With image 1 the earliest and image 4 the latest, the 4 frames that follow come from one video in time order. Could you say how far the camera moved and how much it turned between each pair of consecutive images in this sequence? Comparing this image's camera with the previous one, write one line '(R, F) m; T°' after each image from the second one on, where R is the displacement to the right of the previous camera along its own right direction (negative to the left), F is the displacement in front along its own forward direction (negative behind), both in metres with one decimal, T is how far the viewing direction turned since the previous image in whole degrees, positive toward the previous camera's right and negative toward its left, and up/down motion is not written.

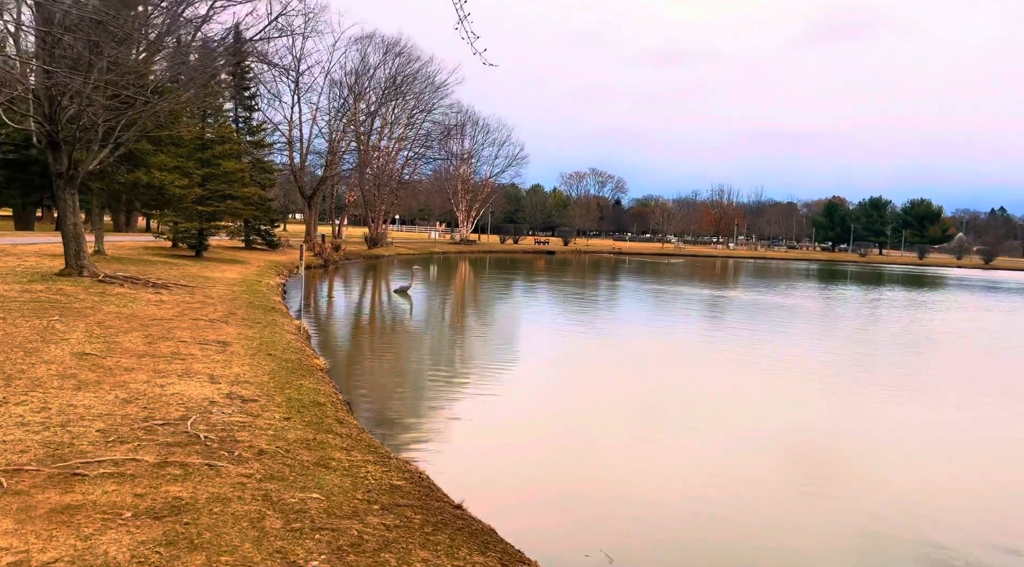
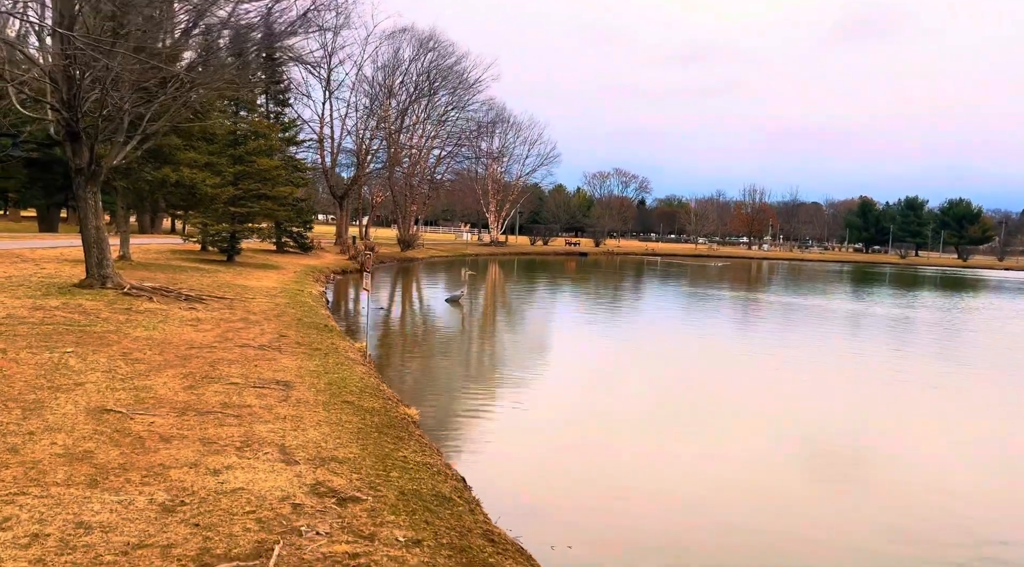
(-0.5, +1.1) m; -1°
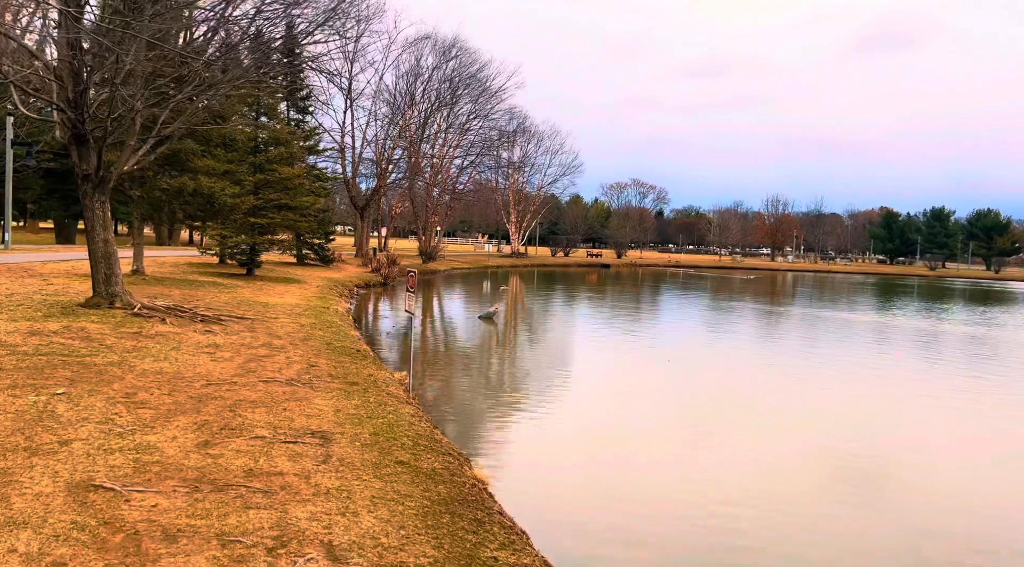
(-0.2, +0.7) m; -1°
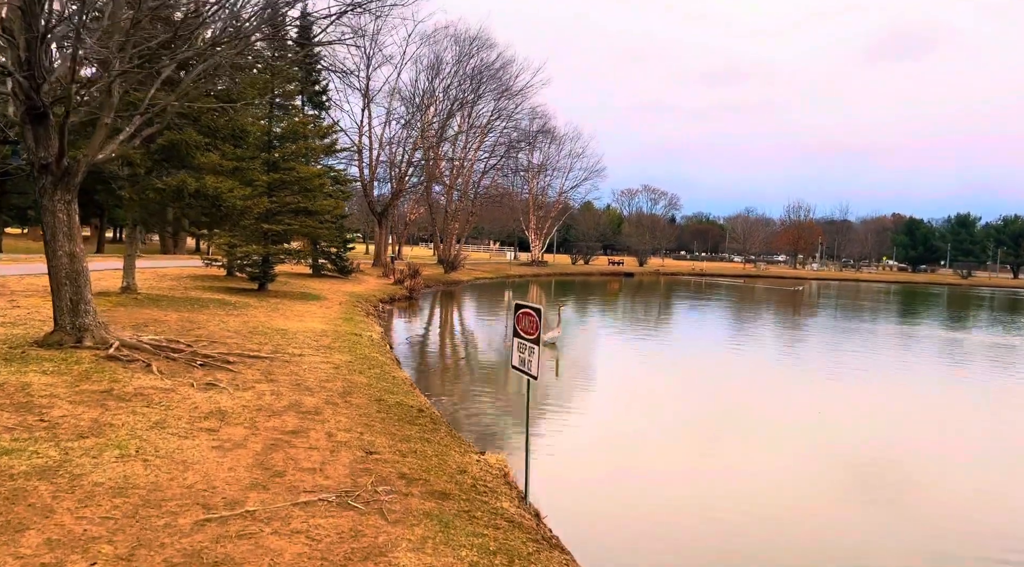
(-0.5, +1.7) m; 0°
